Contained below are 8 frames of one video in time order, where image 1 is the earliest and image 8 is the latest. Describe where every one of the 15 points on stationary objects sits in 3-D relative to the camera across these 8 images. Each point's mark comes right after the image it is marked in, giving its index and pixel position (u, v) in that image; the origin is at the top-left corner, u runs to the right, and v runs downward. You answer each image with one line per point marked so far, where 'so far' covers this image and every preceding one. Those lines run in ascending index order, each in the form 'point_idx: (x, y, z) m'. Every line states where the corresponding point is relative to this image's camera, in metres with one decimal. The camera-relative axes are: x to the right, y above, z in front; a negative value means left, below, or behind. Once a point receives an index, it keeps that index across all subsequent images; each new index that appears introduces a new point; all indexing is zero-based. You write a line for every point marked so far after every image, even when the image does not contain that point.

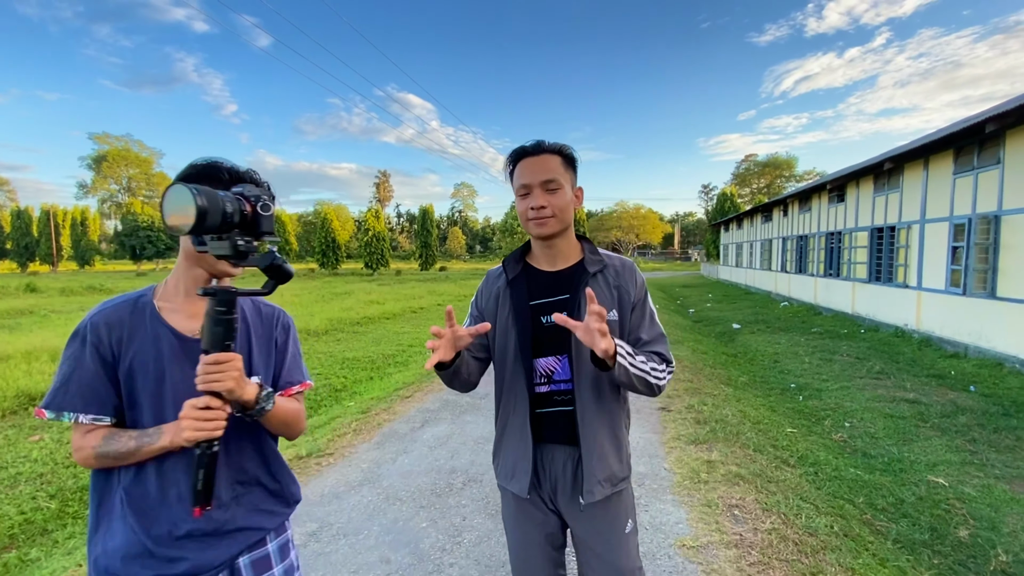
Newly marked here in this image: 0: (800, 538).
0: (+1.6, -1.4, +2.8) m
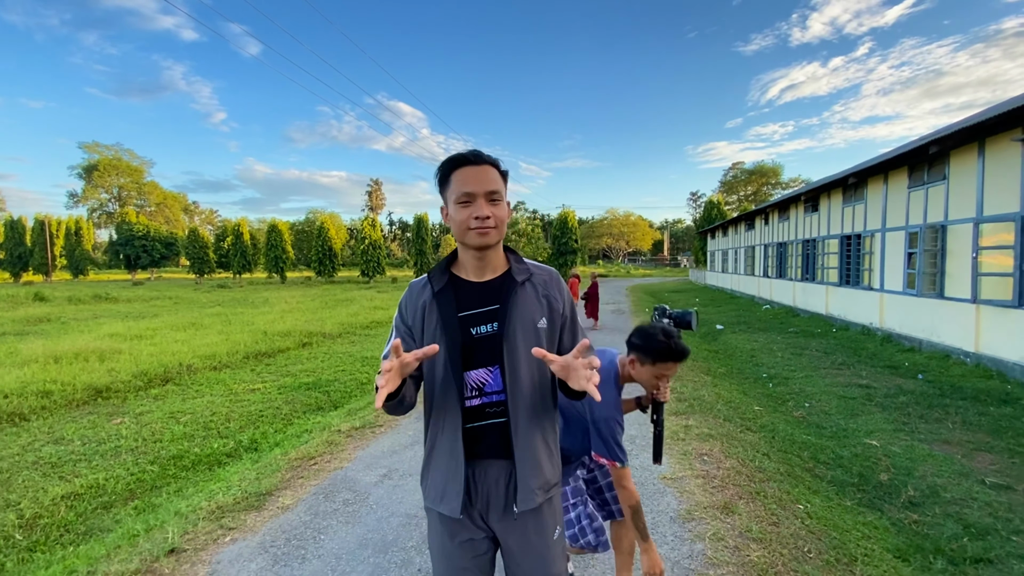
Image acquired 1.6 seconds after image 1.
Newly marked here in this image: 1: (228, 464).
0: (+1.7, -1.4, +3.6) m
1: (-2.5, -1.6, +4.4) m
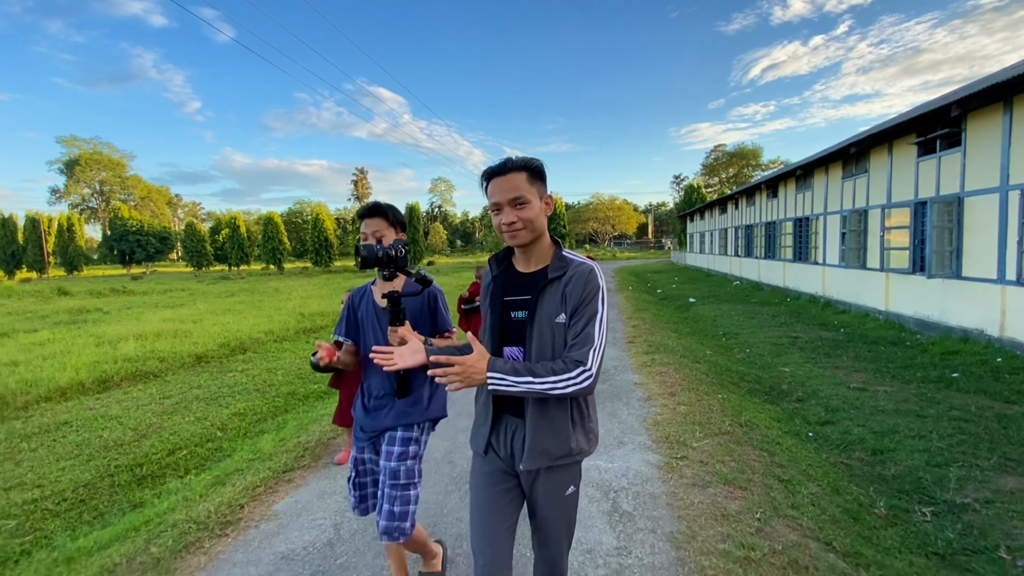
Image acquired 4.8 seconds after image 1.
0: (+2.0, -1.1, +5.5) m
1: (-2.3, -1.4, +6.1) m
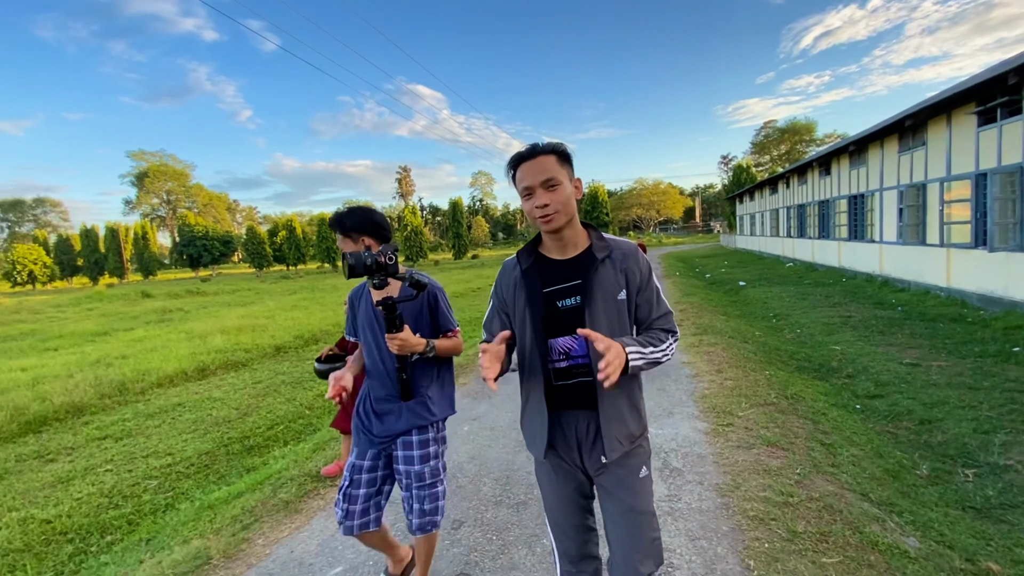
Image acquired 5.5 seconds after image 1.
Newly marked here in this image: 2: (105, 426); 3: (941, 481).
0: (+2.6, -0.9, +5.7) m
1: (-1.6, -1.3, +6.7) m
2: (-4.5, -1.5, +5.4) m
3: (+2.9, -1.3, +3.3) m
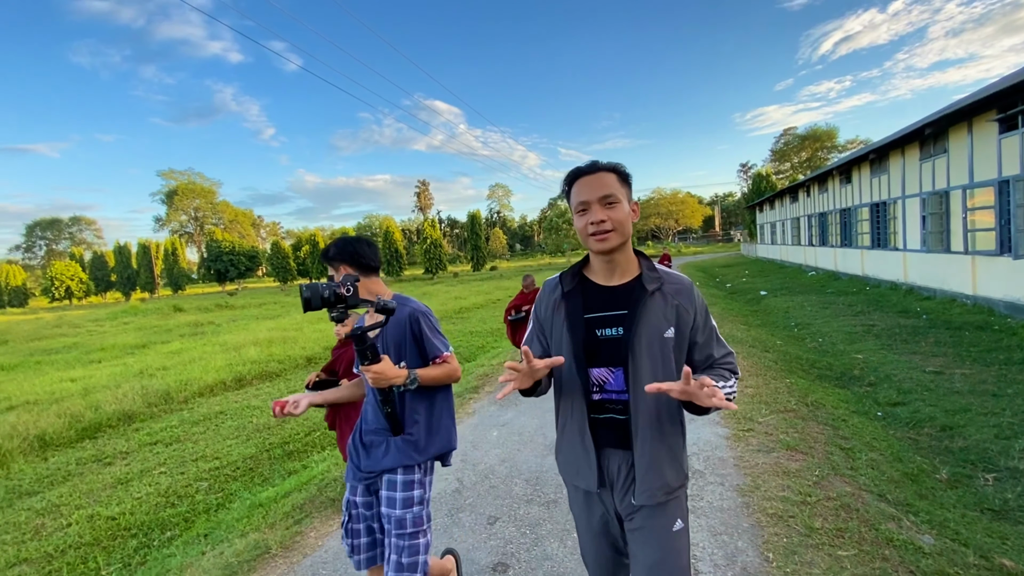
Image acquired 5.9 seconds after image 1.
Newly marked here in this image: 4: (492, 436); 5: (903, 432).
0: (+2.9, -1.0, +5.8) m
1: (-1.2, -1.4, +7.0) m
2: (-4.2, -1.7, +5.7) m
3: (+3.1, -1.4, +3.4) m
4: (-0.2, -1.3, +4.2) m
5: (+3.4, -1.3, +4.3) m
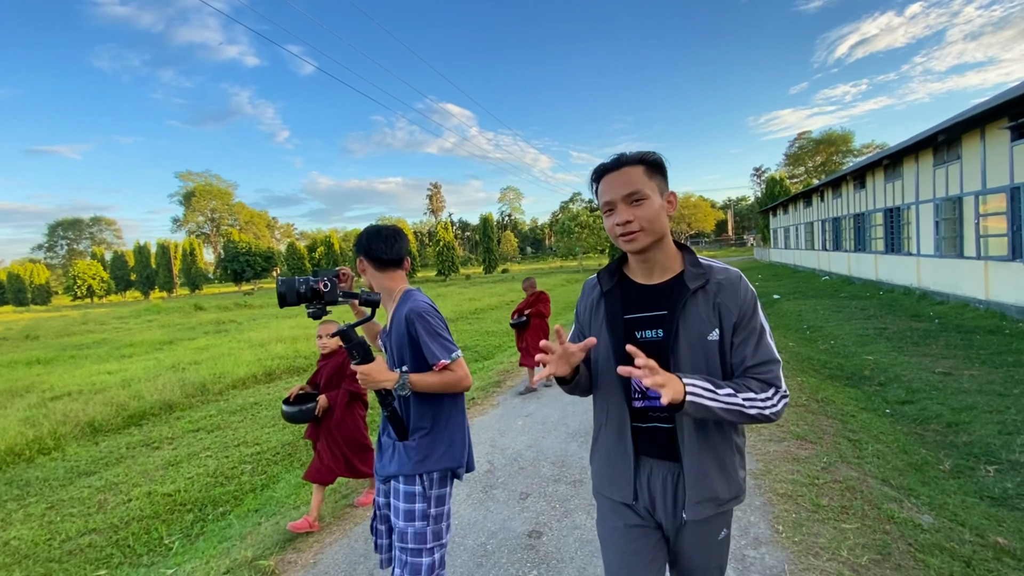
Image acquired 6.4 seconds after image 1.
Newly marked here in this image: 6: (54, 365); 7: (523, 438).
0: (+3.2, -1.0, +6.0) m
1: (-0.9, -1.4, +7.3) m
2: (-3.9, -1.6, +6.1) m
3: (+3.3, -1.4, +3.6) m
4: (0.0, -1.3, +4.5) m
5: (+3.6, -1.3, +4.5) m
6: (-10.4, -1.7, +11.2) m
7: (+0.1, -1.3, +4.2) m
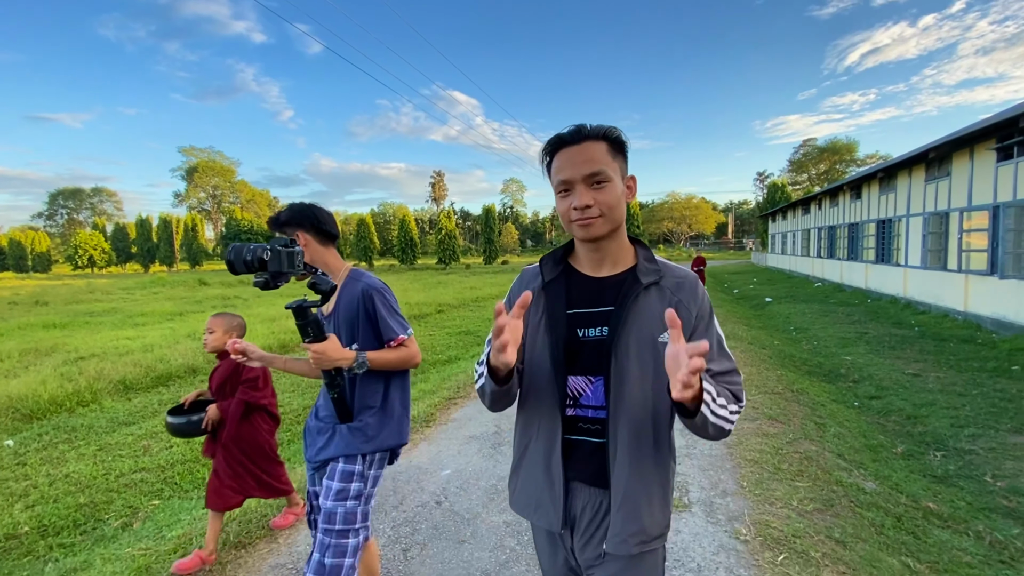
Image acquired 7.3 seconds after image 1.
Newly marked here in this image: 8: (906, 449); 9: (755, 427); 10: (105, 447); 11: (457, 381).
0: (+3.2, -1.0, +6.5) m
1: (-0.9, -1.2, +7.8) m
2: (-3.9, -1.3, +6.5) m
3: (+3.3, -1.4, +4.1) m
4: (+0.1, -1.1, +5.0) m
5: (+3.7, -1.3, +5.0) m
6: (-10.4, -1.0, +11.6) m
7: (+0.1, -1.1, +4.6) m
8: (+3.4, -1.4, +4.2) m
9: (+2.0, -1.1, +4.0) m
10: (-3.8, -1.5, +4.6) m
11: (-0.7, -1.1, +6.1) m
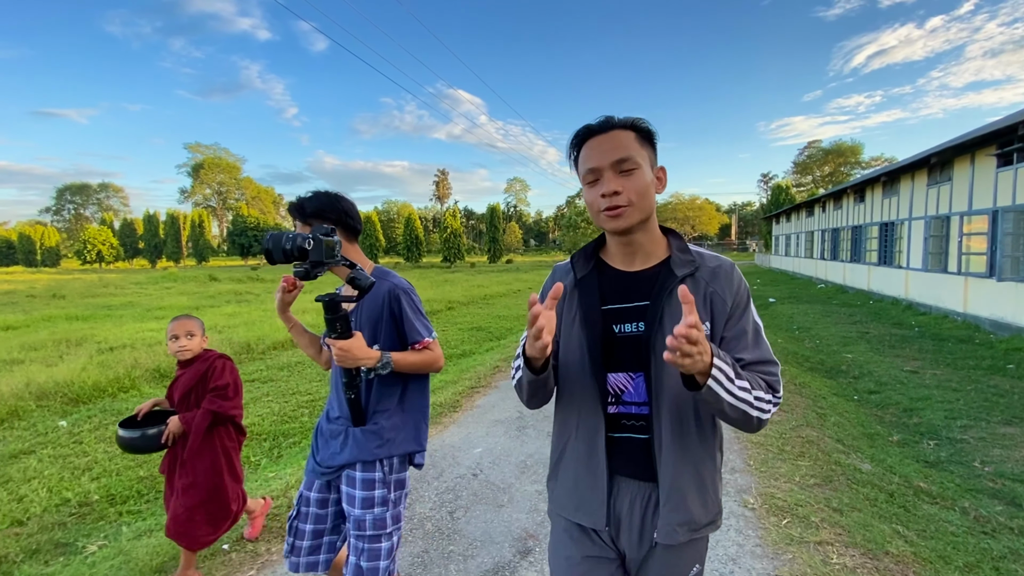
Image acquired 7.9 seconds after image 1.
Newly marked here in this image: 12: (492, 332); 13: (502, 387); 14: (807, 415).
0: (+3.4, -1.0, +6.8) m
1: (-0.7, -1.1, +8.1) m
2: (-3.7, -1.2, +6.9) m
3: (+3.5, -1.4, +4.4) m
4: (+0.3, -1.1, +5.3) m
5: (+3.9, -1.3, +5.3) m
6: (-10.2, -0.8, +12.0) m
7: (+0.3, -1.1, +5.0) m
8: (+3.6, -1.4, +4.5) m
9: (+2.2, -1.1, +4.3) m
10: (-3.6, -1.4, +5.0) m
11: (-0.5, -1.1, +6.4) m
12: (-0.4, -1.0, +10.7) m
13: (-0.1, -1.1, +5.5) m
14: (+2.7, -1.2, +4.5) m
